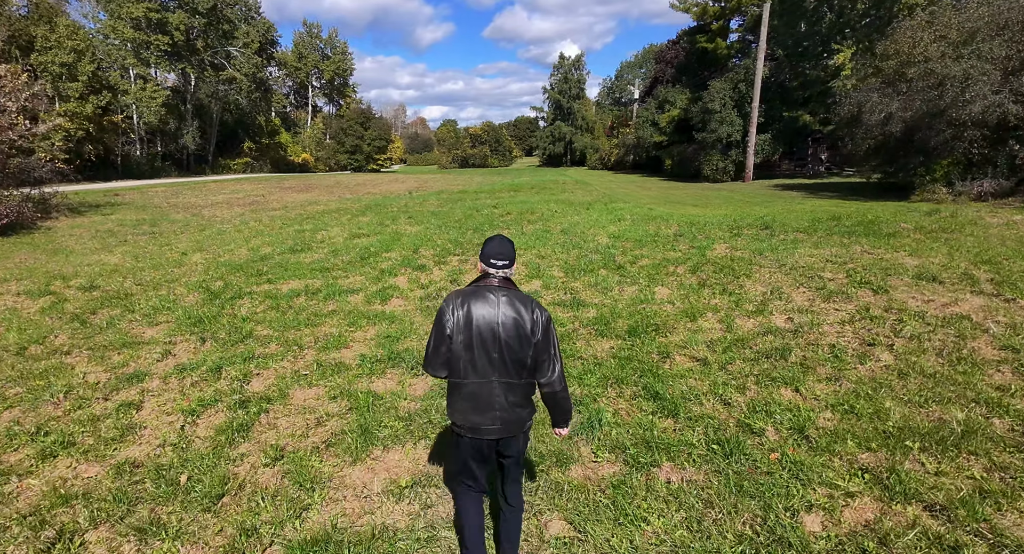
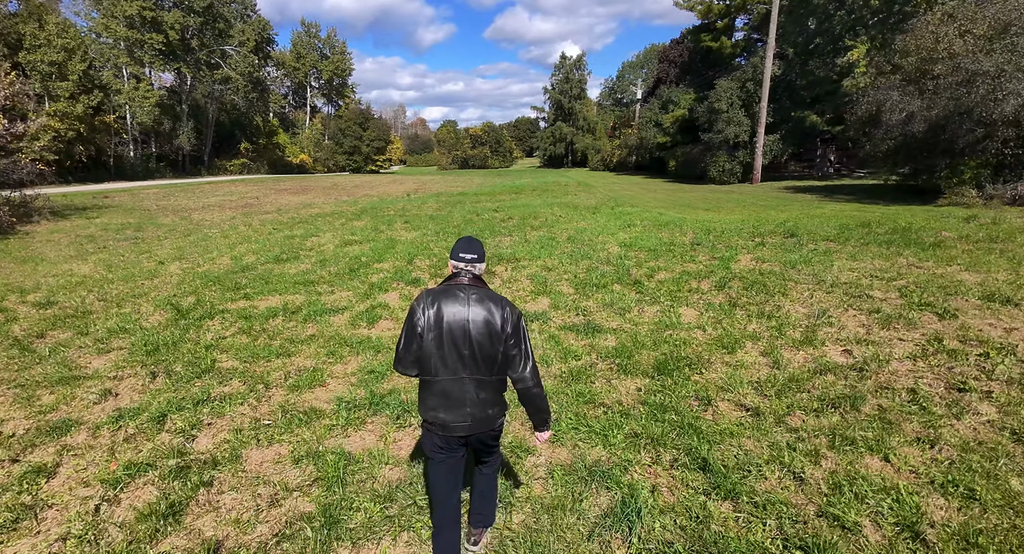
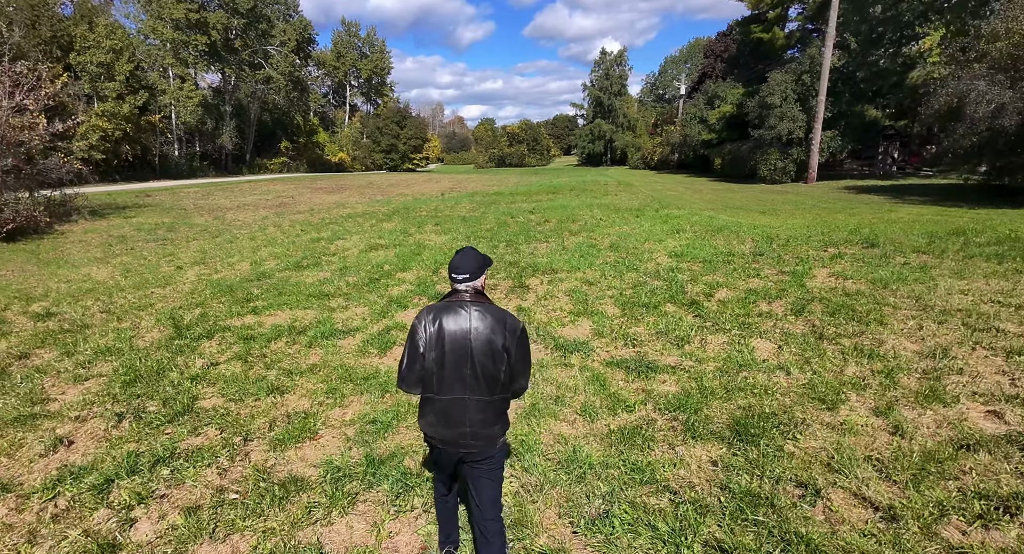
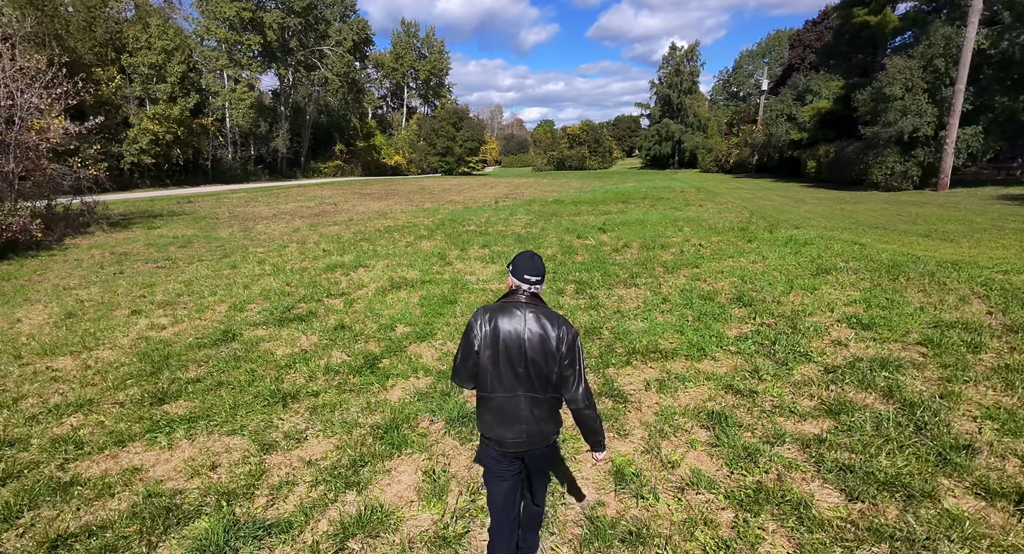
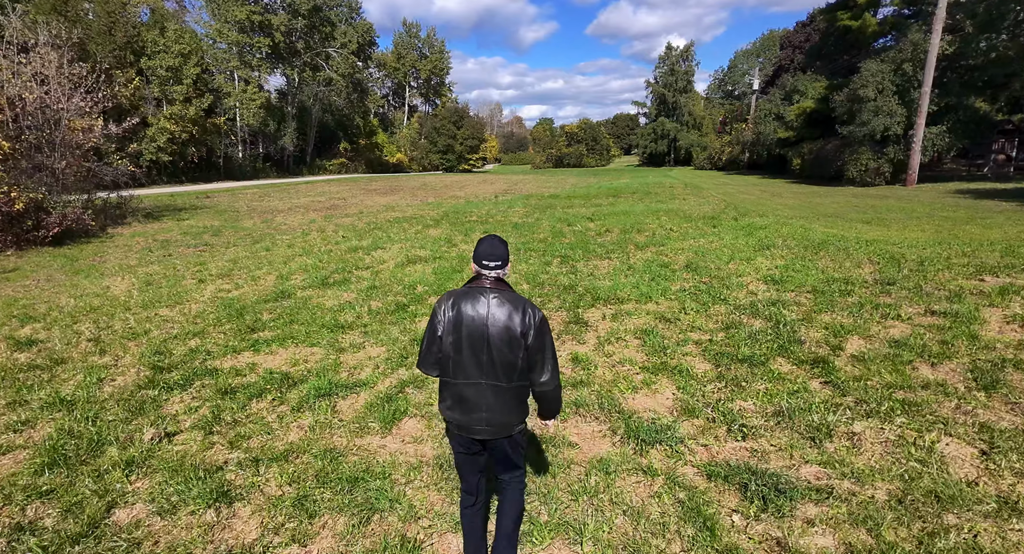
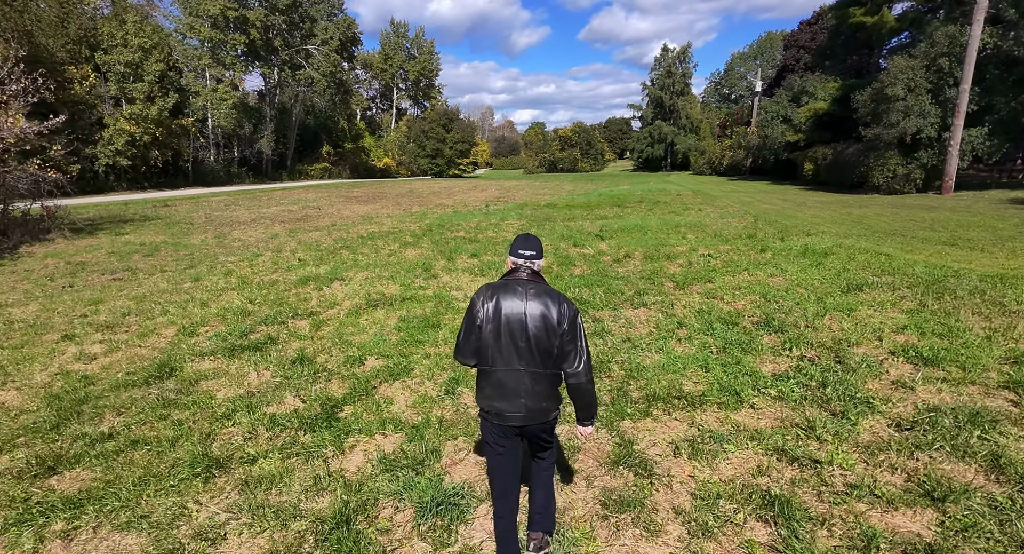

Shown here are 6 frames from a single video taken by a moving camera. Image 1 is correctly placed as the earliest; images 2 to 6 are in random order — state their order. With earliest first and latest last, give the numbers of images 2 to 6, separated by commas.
2, 3, 5, 4, 6
